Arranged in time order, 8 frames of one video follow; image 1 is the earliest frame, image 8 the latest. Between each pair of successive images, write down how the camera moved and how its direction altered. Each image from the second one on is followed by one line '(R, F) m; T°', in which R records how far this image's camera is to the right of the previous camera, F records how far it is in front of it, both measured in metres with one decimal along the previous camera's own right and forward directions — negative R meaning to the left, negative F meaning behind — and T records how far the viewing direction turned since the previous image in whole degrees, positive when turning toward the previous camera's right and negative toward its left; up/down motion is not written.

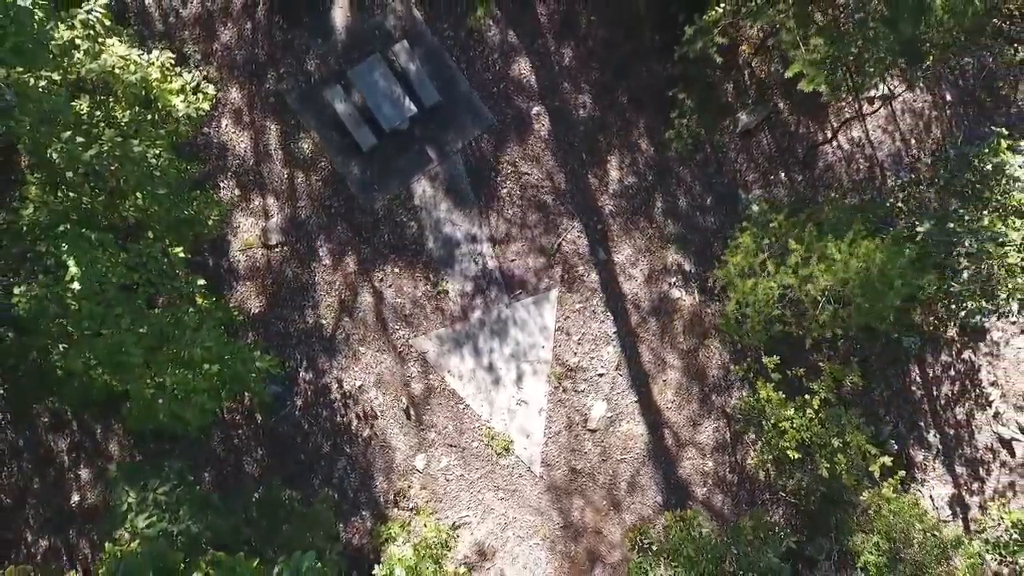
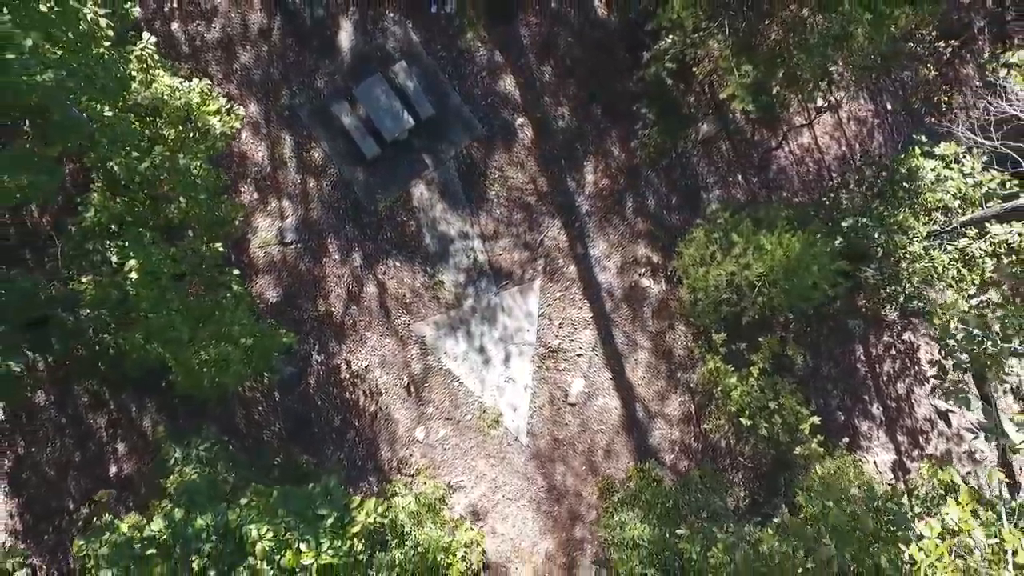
(+0.2, -1.0) m; 0°
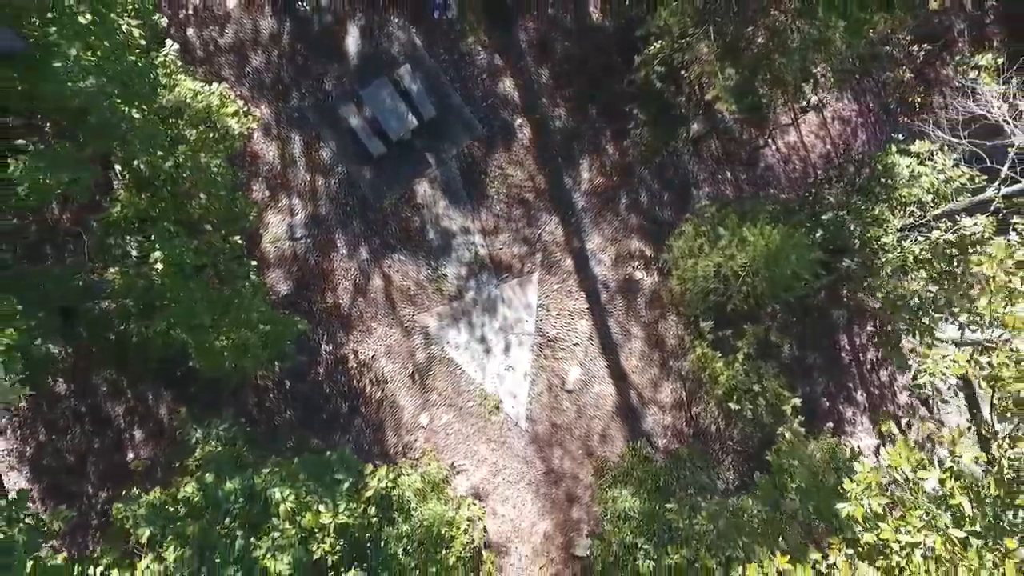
(0.0, -0.4) m; 0°
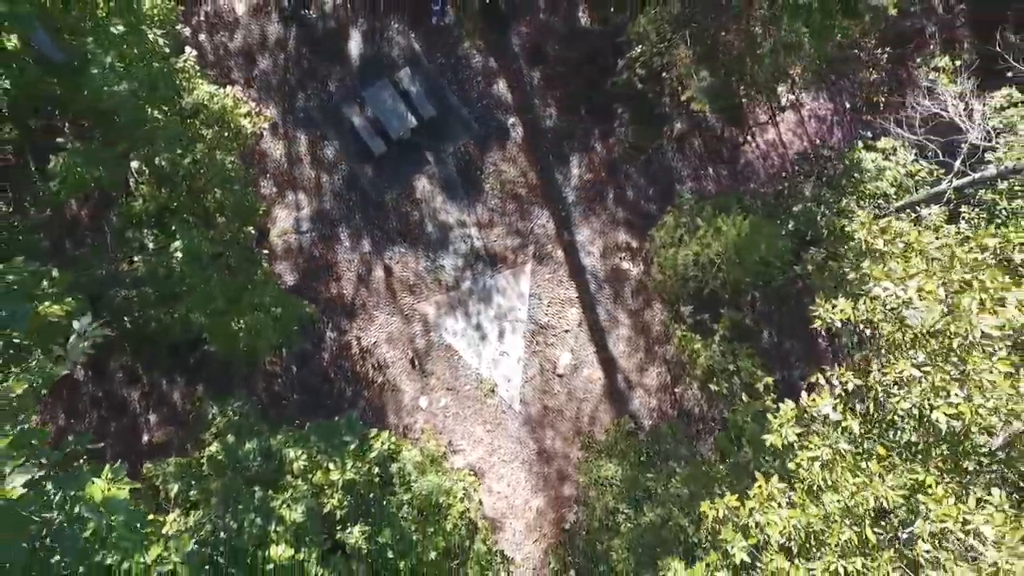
(+0.1, -0.5) m; 0°
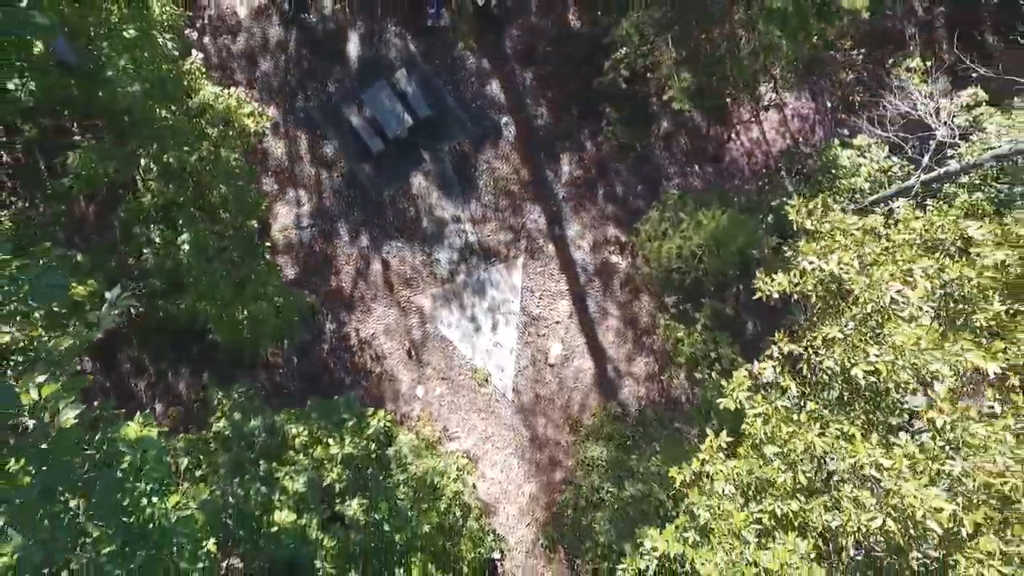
(+0.1, -0.4) m; 0°
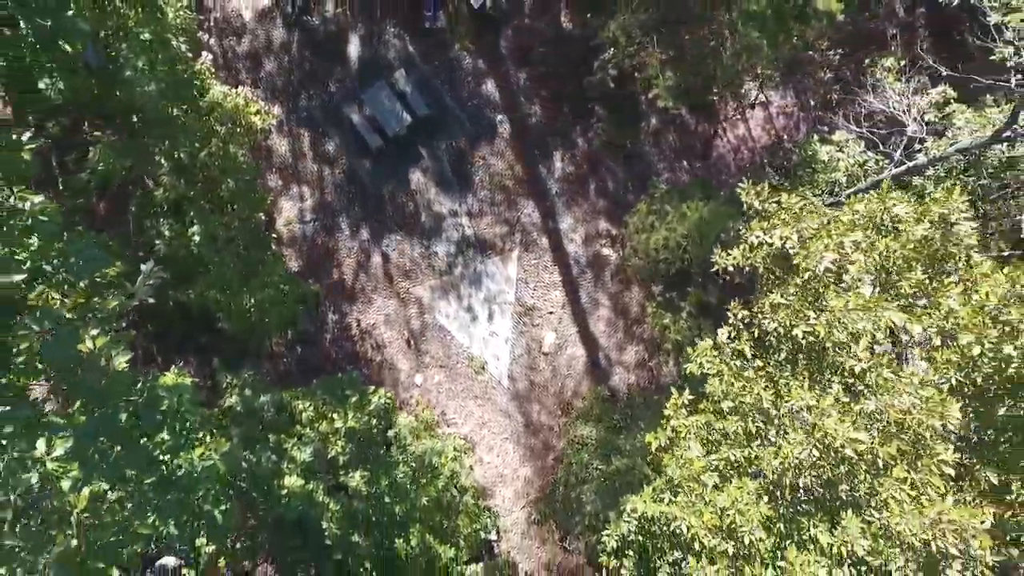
(+0.1, -0.4) m; 0°
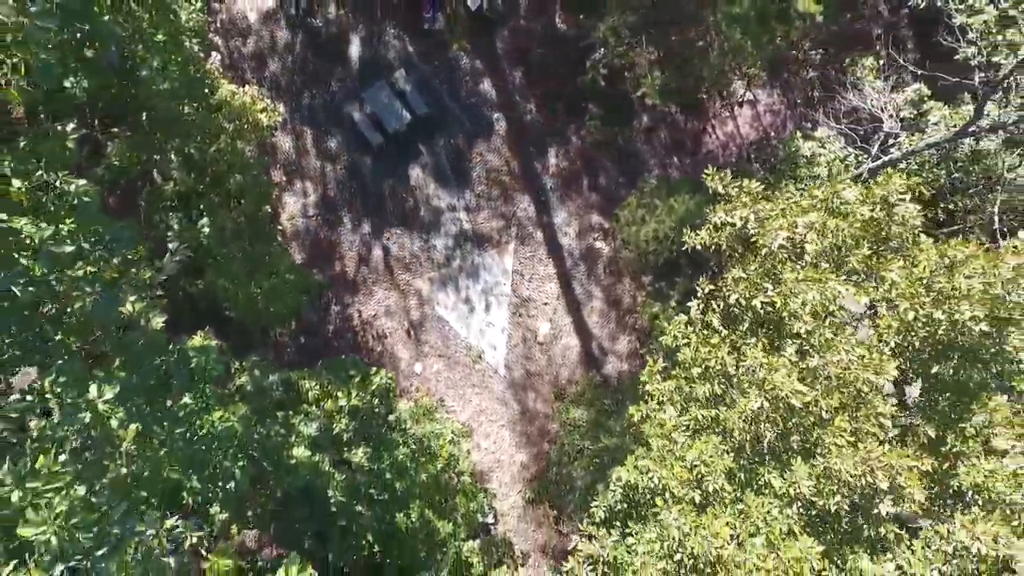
(+0.1, -0.4) m; 0°
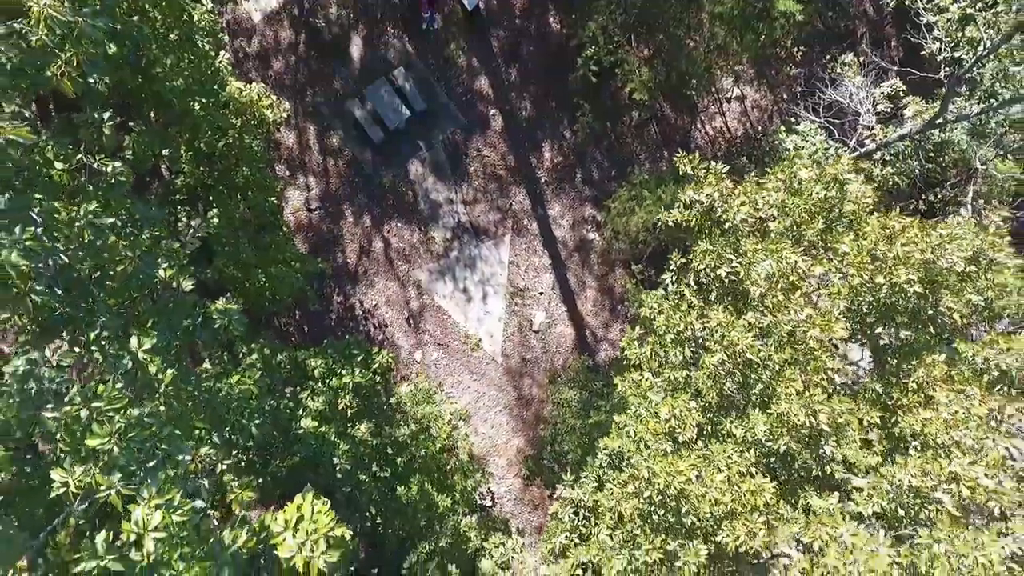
(+0.1, -0.4) m; 0°
